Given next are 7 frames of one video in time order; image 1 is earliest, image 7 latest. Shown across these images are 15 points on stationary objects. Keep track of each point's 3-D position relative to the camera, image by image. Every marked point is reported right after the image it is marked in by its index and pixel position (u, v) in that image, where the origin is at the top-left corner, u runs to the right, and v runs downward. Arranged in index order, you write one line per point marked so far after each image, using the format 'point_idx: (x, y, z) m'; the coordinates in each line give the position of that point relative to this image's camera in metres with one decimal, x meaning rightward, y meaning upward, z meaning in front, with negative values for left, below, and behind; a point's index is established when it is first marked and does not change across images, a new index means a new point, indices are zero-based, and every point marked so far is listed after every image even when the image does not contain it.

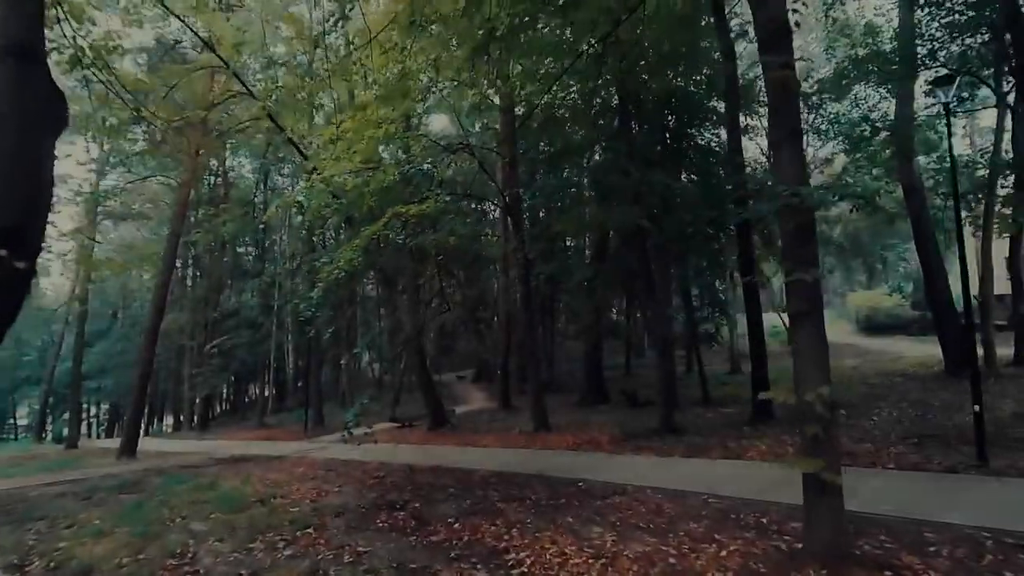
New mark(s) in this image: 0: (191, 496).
0: (-6.0, -3.9, +10.8) m
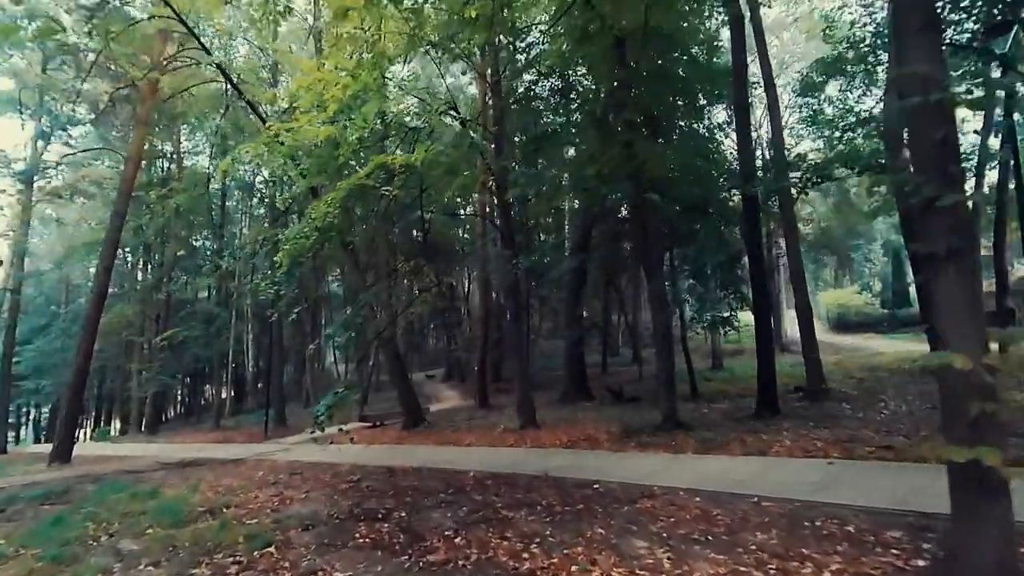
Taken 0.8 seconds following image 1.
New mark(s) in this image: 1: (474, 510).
0: (-6.1, -3.5, +9.1) m
1: (-0.4, -2.6, +6.8) m
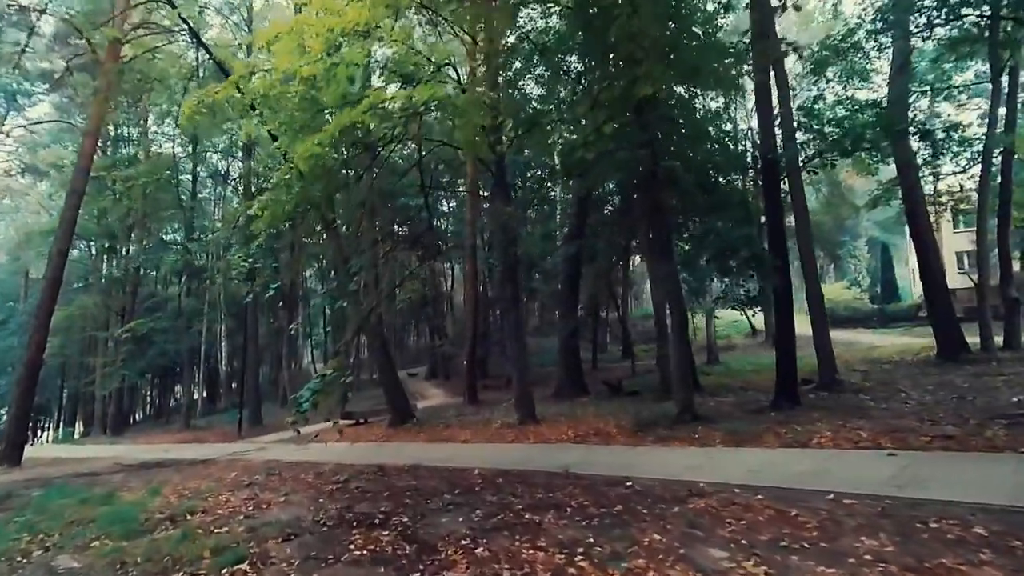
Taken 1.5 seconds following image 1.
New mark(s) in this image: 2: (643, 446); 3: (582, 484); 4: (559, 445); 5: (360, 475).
0: (-5.9, -3.1, +7.8) m
1: (-0.2, -2.2, +5.7) m
2: (+2.1, -2.6, +9.4) m
3: (+0.8, -2.2, +6.5) m
4: (+0.8, -2.8, +10.3) m
5: (-2.4, -2.9, +9.1) m
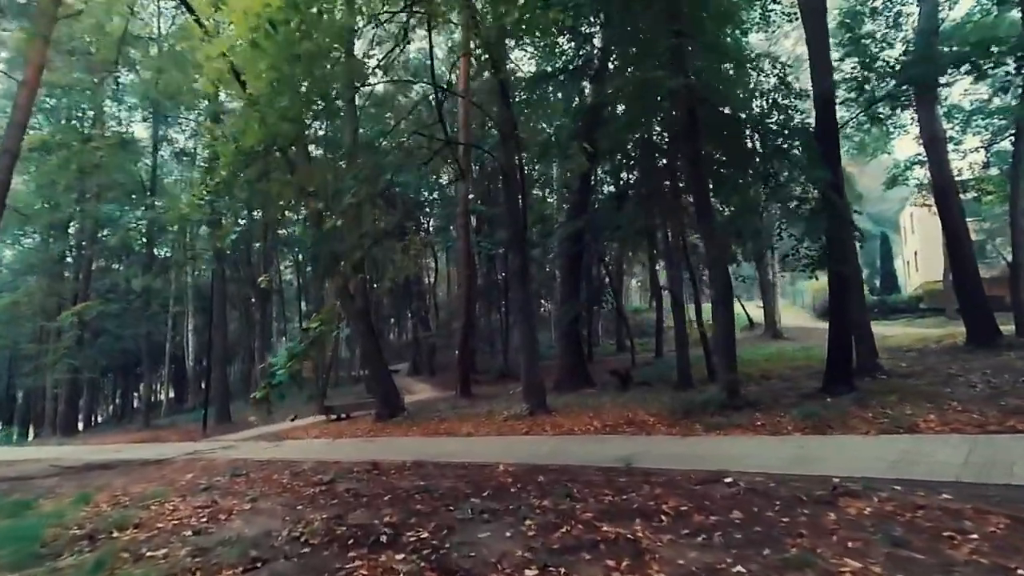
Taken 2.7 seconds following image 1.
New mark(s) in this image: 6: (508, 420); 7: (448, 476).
0: (-5.5, -2.4, +5.9) m
1: (+0.3, -1.6, +4.0) m
2: (+2.4, -2.0, +7.7) m
3: (+1.2, -1.6, +4.8) m
4: (+1.1, -2.2, +8.6) m
5: (-2.0, -2.3, +7.3) m
6: (-0.1, -2.7, +11.9) m
7: (-0.7, -2.0, +6.3) m
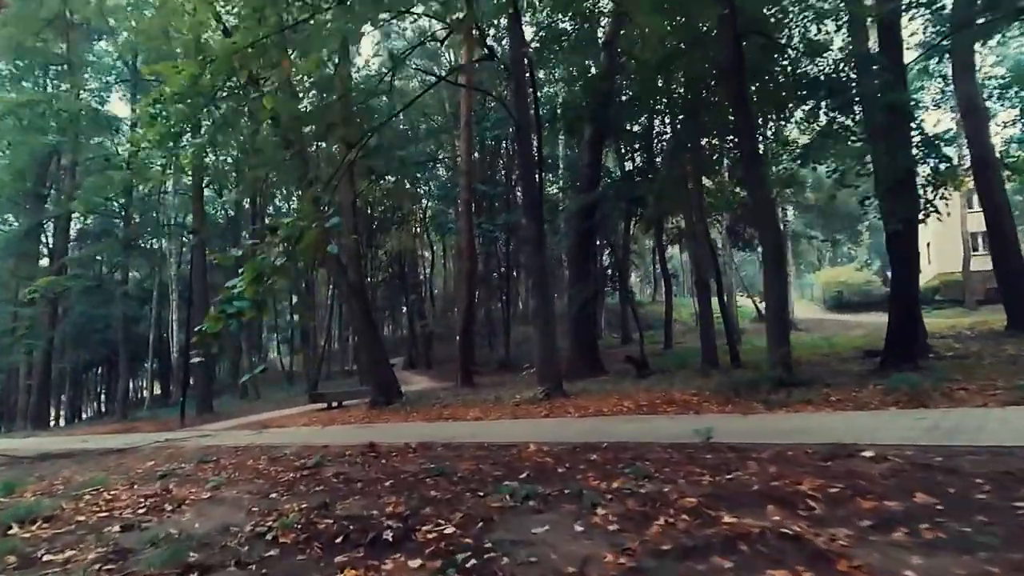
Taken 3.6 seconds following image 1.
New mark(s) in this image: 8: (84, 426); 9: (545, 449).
0: (-5.2, -1.8, +4.5) m
1: (+0.6, -1.0, +2.6) m
2: (+2.7, -1.4, +6.4) m
3: (+1.5, -1.0, +3.4) m
4: (+1.4, -1.6, +7.2) m
5: (-1.7, -1.7, +5.9) m
6: (+0.2, -2.1, +10.6) m
7: (-0.4, -1.5, +4.9) m
8: (-14.7, -4.8, +19.9) m
9: (+0.3, -1.3, +4.8) m
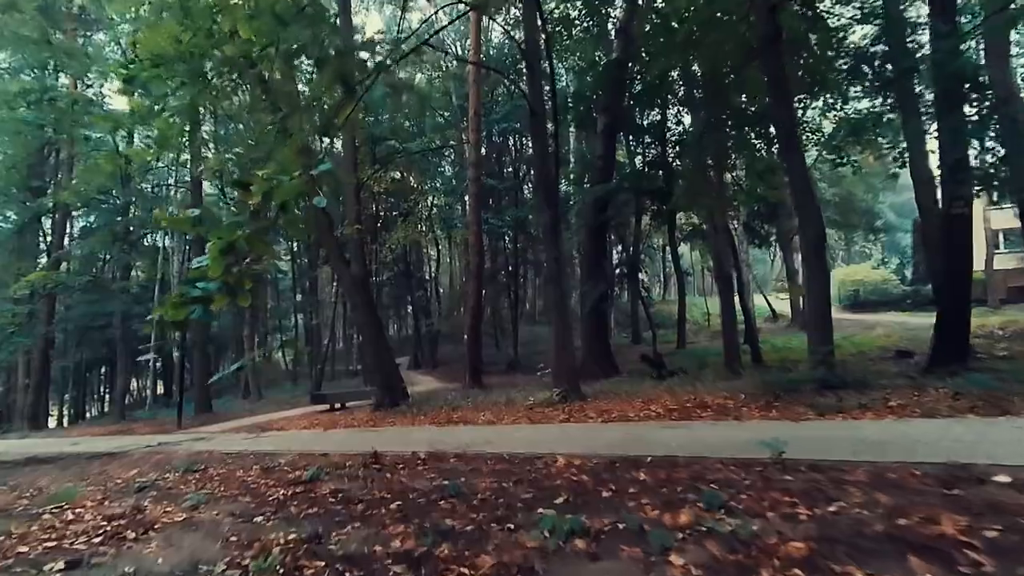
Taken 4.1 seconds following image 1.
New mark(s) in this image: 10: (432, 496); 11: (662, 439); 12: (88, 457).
0: (-5.0, -1.7, +3.8) m
1: (+0.7, -0.9, +1.9) m
2: (+2.9, -1.3, +5.7) m
3: (+1.7, -0.9, +2.7) m
4: (+1.6, -1.5, +6.5) m
5: (-1.5, -1.6, +5.2) m
6: (+0.4, -2.0, +9.9) m
7: (-0.2, -1.4, +4.3) m
8: (-14.4, -4.7, +19.3) m
9: (+0.5, -1.2, +4.1) m
10: (-0.5, -1.3, +3.6) m
11: (+1.2, -1.3, +4.9) m
12: (-6.8, -2.7, +9.2) m
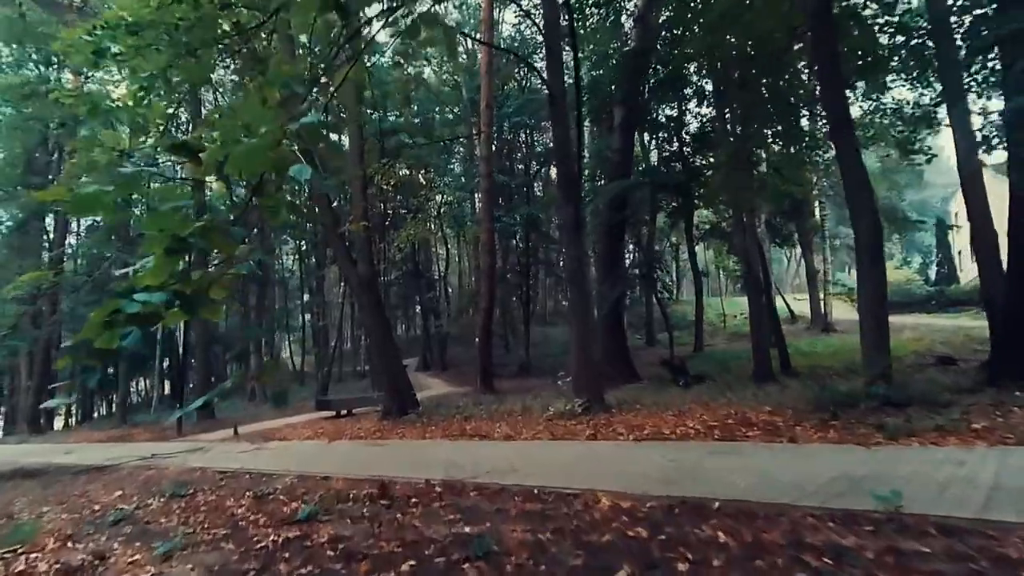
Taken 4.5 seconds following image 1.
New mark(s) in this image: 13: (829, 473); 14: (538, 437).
0: (-4.8, -1.8, +3.2) m
1: (+0.9, -1.0, +1.2) m
2: (+3.1, -1.3, +5.0) m
3: (+1.9, -1.0, +2.0) m
4: (+1.9, -1.6, +5.8) m
5: (-1.3, -1.7, +4.6) m
6: (+0.7, -2.1, +9.1) m
7: (0.0, -1.4, +3.6) m
8: (-13.9, -4.7, +18.8) m
9: (+0.7, -1.3, +3.4) m
10: (-0.3, -1.3, +2.9) m
11: (+1.4, -1.4, +4.2) m
12: (-6.5, -2.7, +8.6) m
13: (+2.2, -1.3, +4.1) m
14: (+0.2, -2.0, +7.4) m
